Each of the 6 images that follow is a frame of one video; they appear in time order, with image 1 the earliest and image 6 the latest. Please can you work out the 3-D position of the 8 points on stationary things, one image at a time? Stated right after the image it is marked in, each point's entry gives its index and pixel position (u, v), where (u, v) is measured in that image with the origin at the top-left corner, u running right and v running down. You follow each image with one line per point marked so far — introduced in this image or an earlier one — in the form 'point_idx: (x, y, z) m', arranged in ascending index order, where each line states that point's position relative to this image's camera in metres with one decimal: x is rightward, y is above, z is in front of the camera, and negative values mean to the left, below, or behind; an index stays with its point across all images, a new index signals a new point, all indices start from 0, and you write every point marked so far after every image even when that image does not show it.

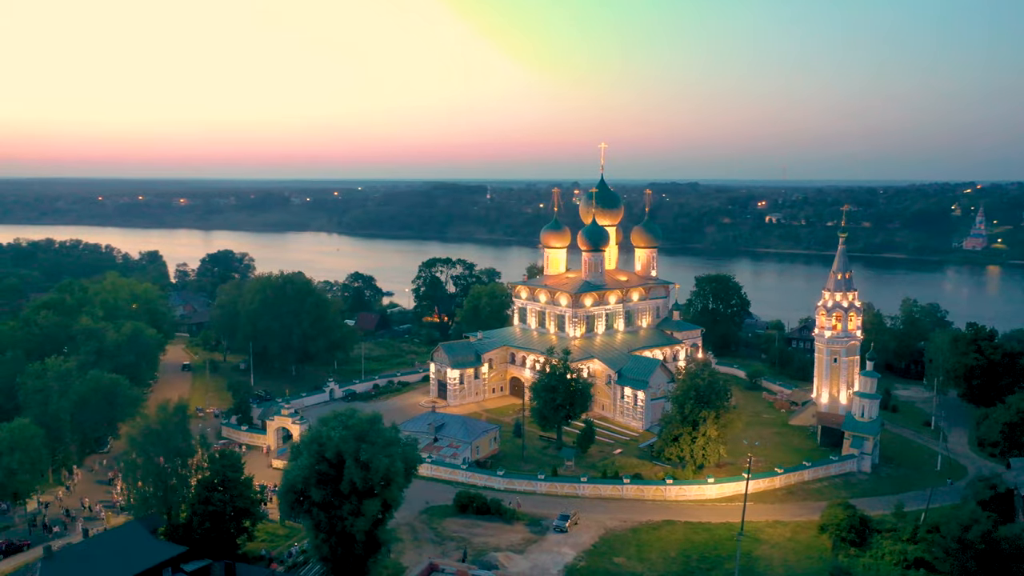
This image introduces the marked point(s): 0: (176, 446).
0: (-8.5, -3.9, +19.3) m
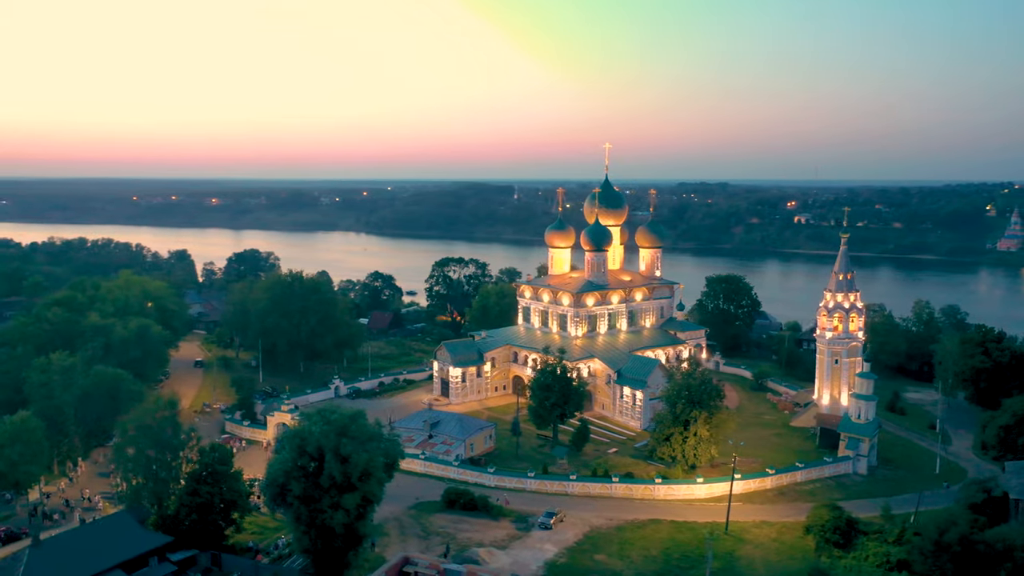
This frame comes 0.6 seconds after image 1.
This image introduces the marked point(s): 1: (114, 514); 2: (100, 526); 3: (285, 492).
0: (-9.0, -3.9, +19.8) m
1: (-9.2, -5.2, +17.7) m
2: (-9.2, -5.4, +17.3) m
3: (-5.2, -4.6, +17.6) m
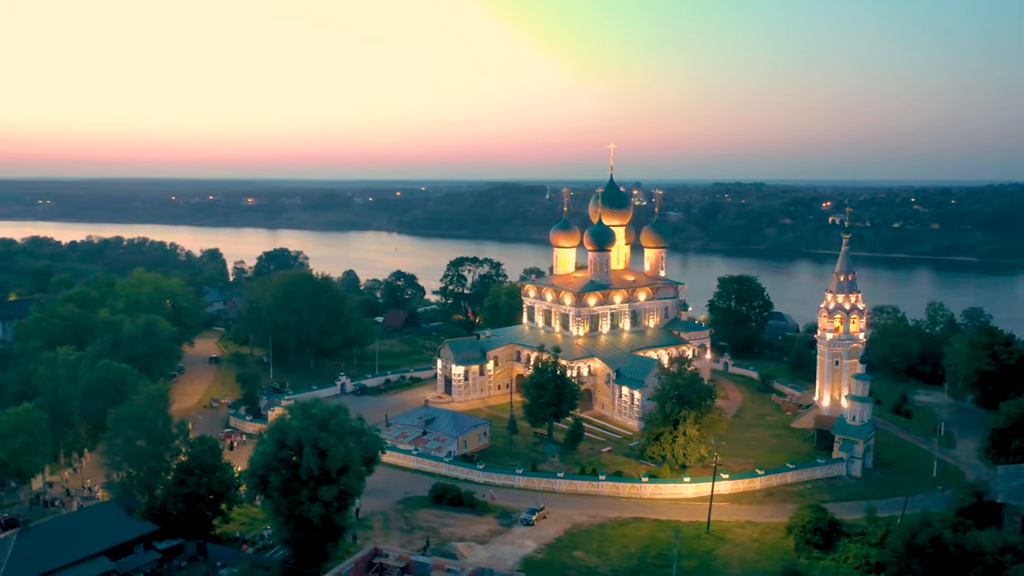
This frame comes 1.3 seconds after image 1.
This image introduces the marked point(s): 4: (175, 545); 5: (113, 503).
0: (-9.5, -3.8, +20.4) m
1: (-9.8, -5.1, +18.3) m
2: (-9.8, -5.3, +17.9) m
3: (-5.8, -4.6, +18.1) m
4: (-8.1, -6.2, +18.6) m
5: (-9.6, -5.2, +18.6) m
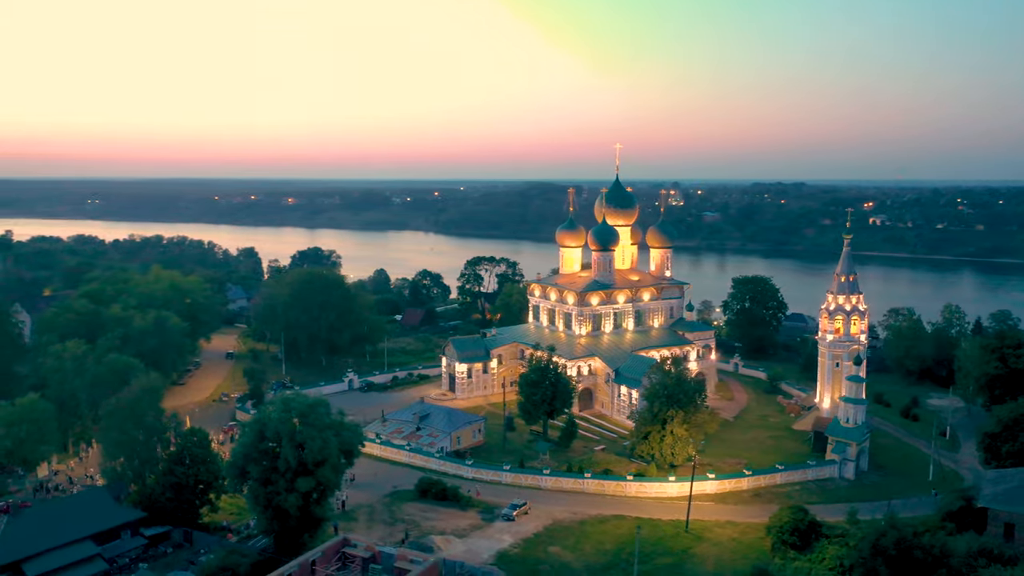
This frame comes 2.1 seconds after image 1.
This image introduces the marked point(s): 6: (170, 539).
0: (-10.0, -3.7, +21.1) m
1: (-10.4, -5.0, +19.0) m
2: (-10.5, -5.2, +18.7) m
3: (-6.5, -4.5, +18.7) m
4: (-8.7, -6.1, +19.3) m
5: (-10.2, -5.1, +19.3) m
6: (-8.6, -6.3, +19.5) m
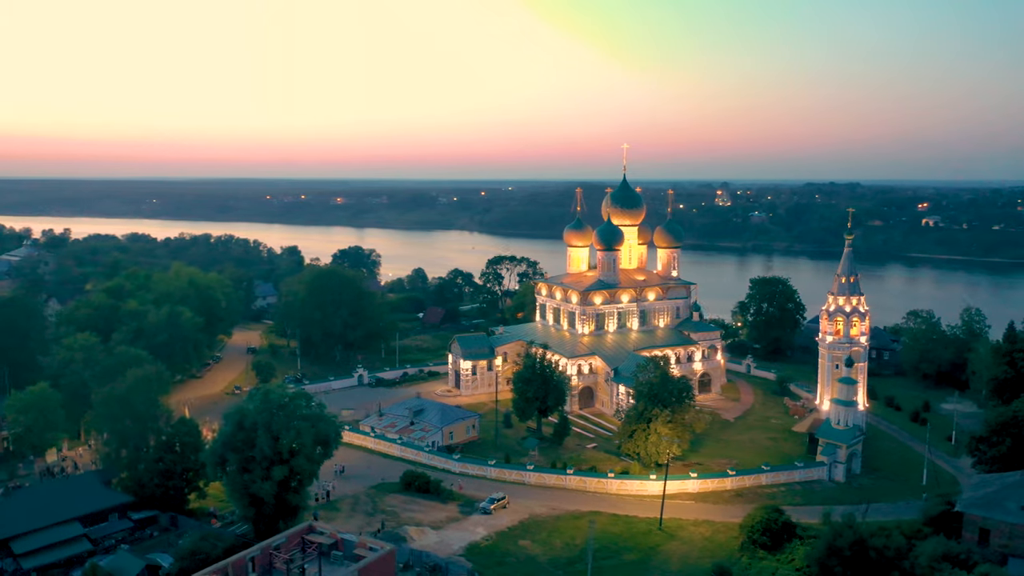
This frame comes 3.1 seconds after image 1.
0: (-10.6, -3.5, +22.1) m
1: (-11.1, -4.9, +20.0) m
2: (-11.3, -5.0, +19.7) m
3: (-7.2, -4.4, +19.5) m
4: (-9.5, -5.9, +20.2) m
5: (-11.0, -4.9, +20.3) m
6: (-9.3, -6.2, +20.4) m
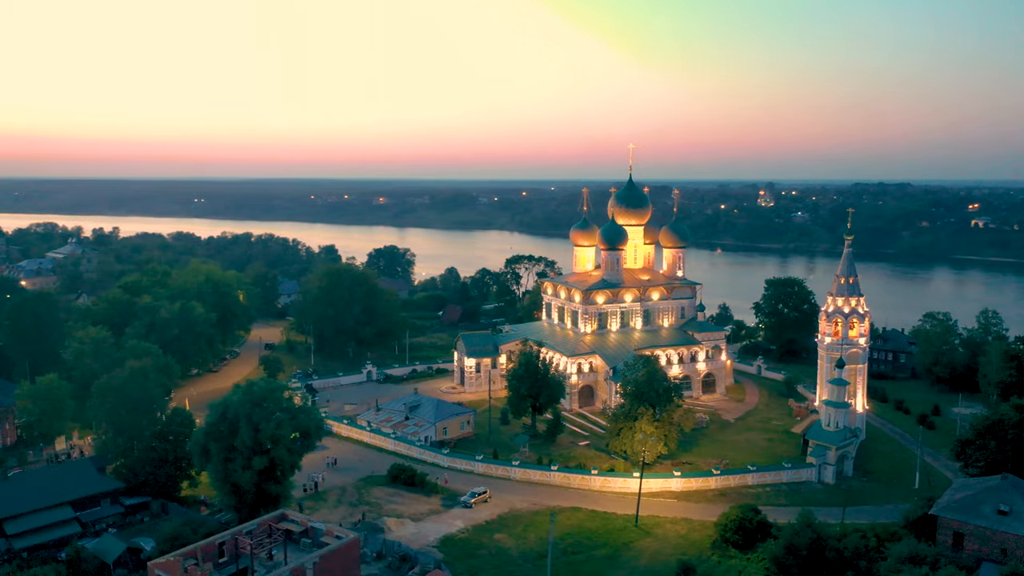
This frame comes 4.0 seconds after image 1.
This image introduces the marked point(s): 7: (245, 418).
0: (-11.1, -3.4, +23.0) m
1: (-11.8, -4.7, +21.0) m
2: (-11.9, -4.9, +20.6) m
3: (-7.9, -4.3, +20.2) m
4: (-10.1, -5.8, +21.0) m
5: (-11.6, -4.8, +21.2) m
6: (-10.0, -6.0, +21.2) m
7: (-6.8, -3.3, +19.9) m
